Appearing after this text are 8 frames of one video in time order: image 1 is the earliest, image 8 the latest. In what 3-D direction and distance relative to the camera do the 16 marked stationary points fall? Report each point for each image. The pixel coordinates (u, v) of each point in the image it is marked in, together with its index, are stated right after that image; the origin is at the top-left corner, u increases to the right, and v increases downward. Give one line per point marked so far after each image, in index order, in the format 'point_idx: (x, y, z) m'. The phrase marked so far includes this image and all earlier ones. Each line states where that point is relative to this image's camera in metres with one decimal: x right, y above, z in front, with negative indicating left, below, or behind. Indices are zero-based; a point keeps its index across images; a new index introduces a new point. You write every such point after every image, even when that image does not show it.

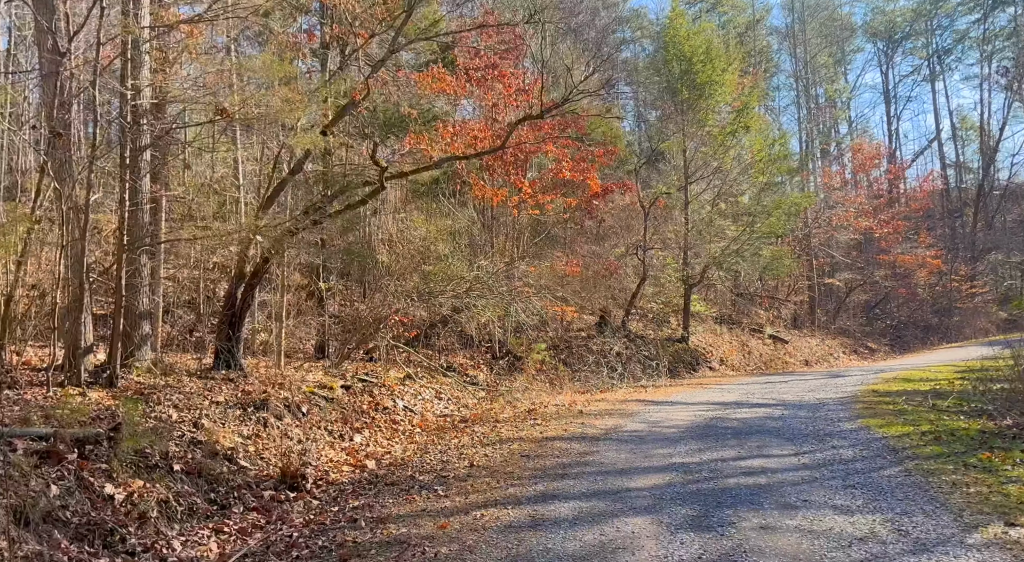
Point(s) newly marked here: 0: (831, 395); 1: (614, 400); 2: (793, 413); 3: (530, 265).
0: (+6.7, -2.4, +18.7) m
1: (+2.0, -2.3, +17.1) m
2: (+4.6, -2.1, +14.5) m
3: (+0.4, +0.3, +19.7) m
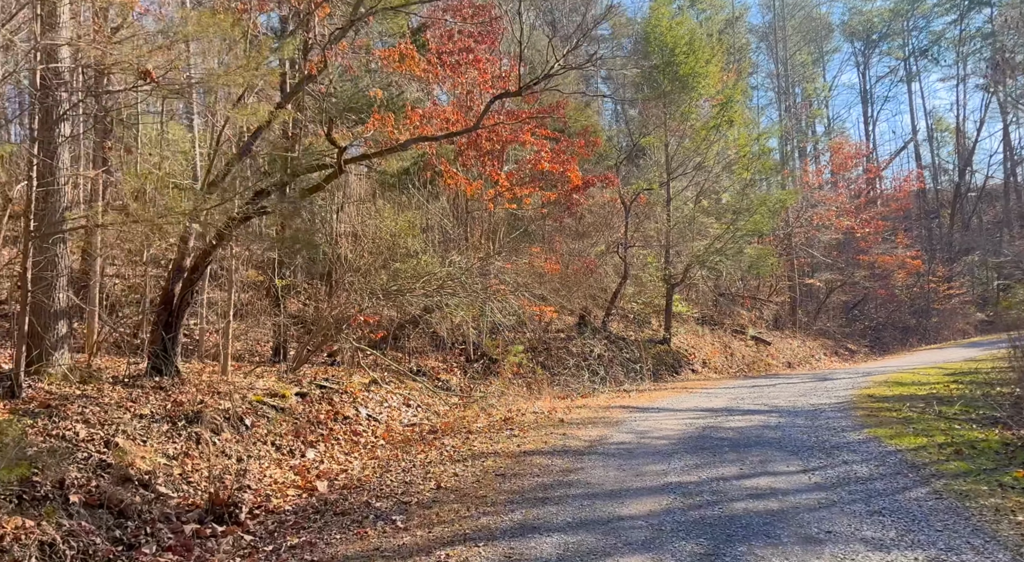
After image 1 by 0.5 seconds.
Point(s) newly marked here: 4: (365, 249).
0: (+6.2, -2.3, +17.7) m
1: (+1.5, -2.3, +15.9) m
2: (+4.2, -2.1, +13.4) m
3: (-0.1, +0.4, +18.5) m
4: (-2.6, +0.6, +16.0) m
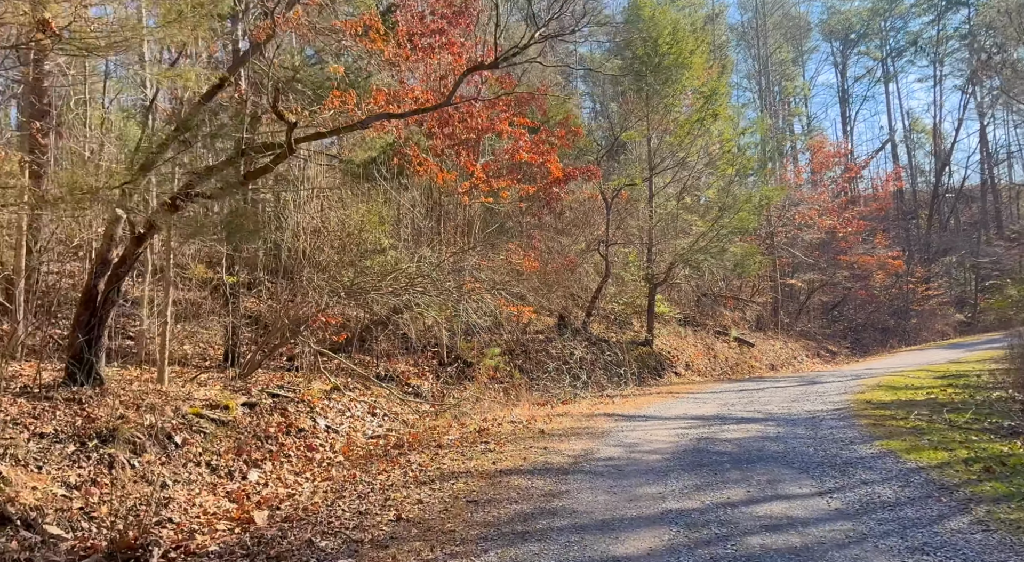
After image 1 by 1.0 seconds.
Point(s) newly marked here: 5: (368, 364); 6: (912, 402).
0: (+5.7, -2.3, +16.6) m
1: (+1.1, -2.3, +14.8) m
2: (+3.9, -2.1, +12.4) m
3: (-0.6, +0.4, +17.3) m
4: (-3.0, +0.6, +14.8) m
5: (-2.7, -1.6, +16.7) m
6: (+7.2, -2.2, +16.0) m
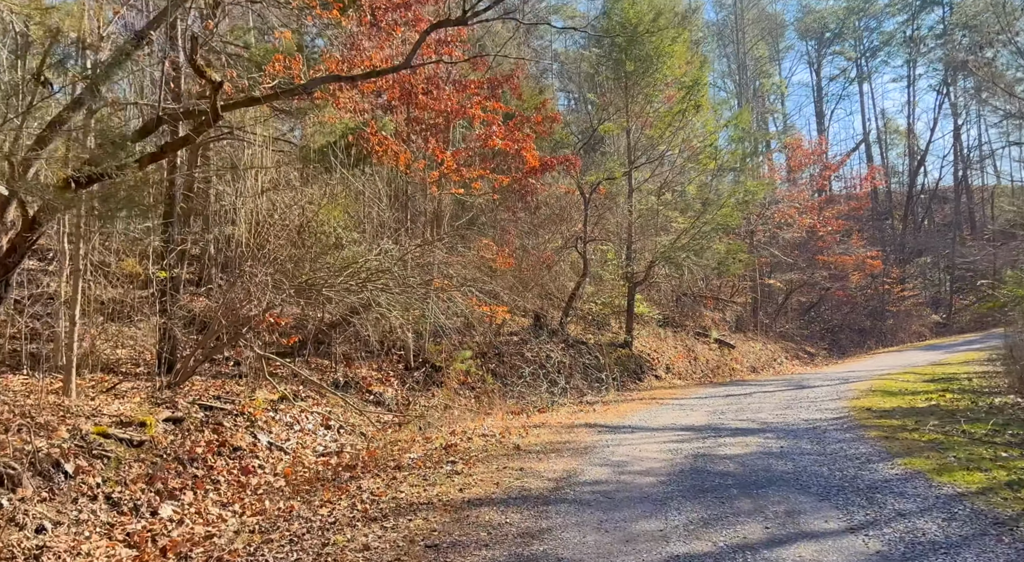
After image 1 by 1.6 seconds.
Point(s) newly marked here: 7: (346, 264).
0: (+5.3, -2.3, +15.4) m
1: (+0.7, -2.2, +13.4) m
2: (+3.5, -2.0, +11.1) m
3: (-1.1, +0.5, +15.9) m
4: (-3.4, +0.7, +13.3) m
5: (-3.2, -1.5, +15.2) m
6: (+6.7, -2.1, +14.8) m
7: (-2.5, +0.3, +13.6) m
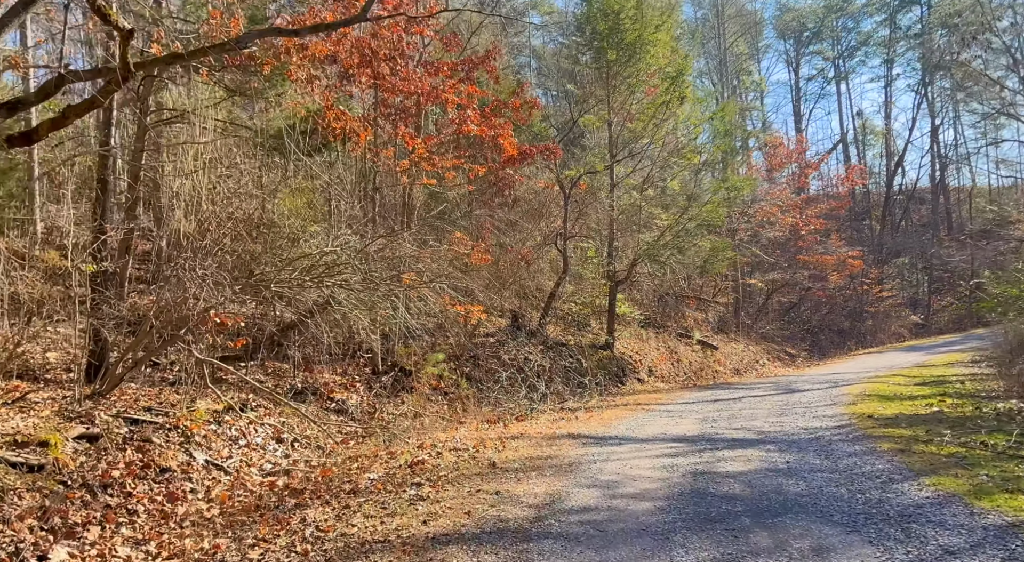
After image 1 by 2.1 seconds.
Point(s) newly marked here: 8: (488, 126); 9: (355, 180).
0: (+4.9, -2.2, +14.3) m
1: (+0.3, -2.2, +12.2) m
2: (+3.2, -2.0, +10.0) m
3: (-1.5, +0.5, +14.7) m
4: (-3.8, +0.7, +12.0) m
5: (-3.6, -1.5, +13.9) m
6: (+6.4, -2.1, +13.7) m
7: (-2.8, +0.3, +12.3) m
8: (-0.5, +2.9, +16.8) m
9: (-2.6, +1.7, +14.6) m
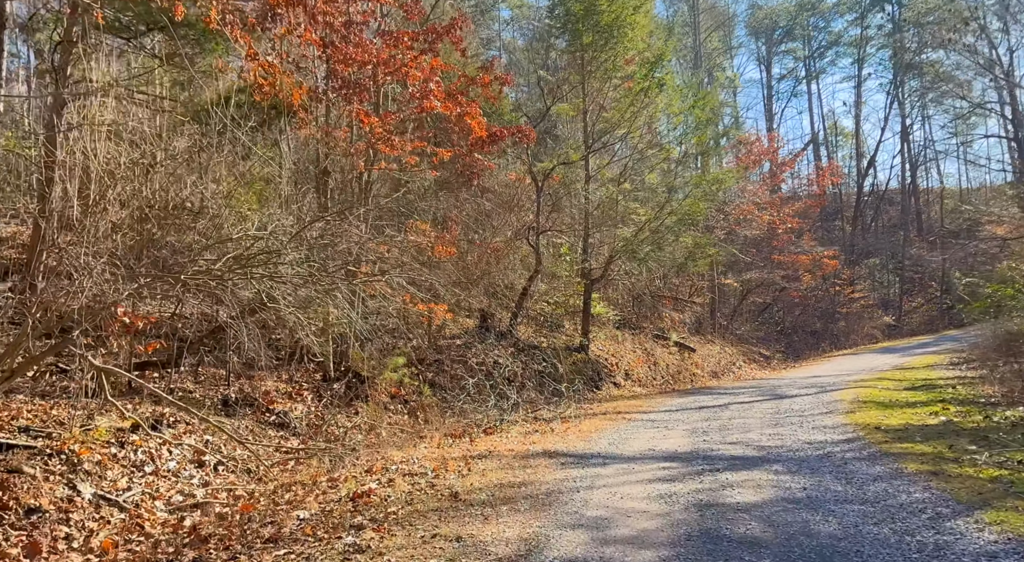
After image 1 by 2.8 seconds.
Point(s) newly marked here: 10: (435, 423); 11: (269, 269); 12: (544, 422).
0: (+4.4, -2.2, +12.9) m
1: (-0.1, -2.1, +10.6) m
2: (+2.9, -1.9, +8.5) m
3: (-1.9, +0.6, +13.0) m
4: (-4.2, +0.8, +10.3) m
5: (-4.0, -1.4, +12.2) m
6: (+5.9, -2.1, +12.4) m
7: (-3.2, +0.4, +10.6) m
8: (-1.0, +3.0, +15.1) m
9: (-3.1, +1.7, +13.0) m
10: (-1.2, -2.2, +13.8) m
11: (-3.1, +0.1, +10.5) m
12: (+0.5, -2.3, +14.4) m
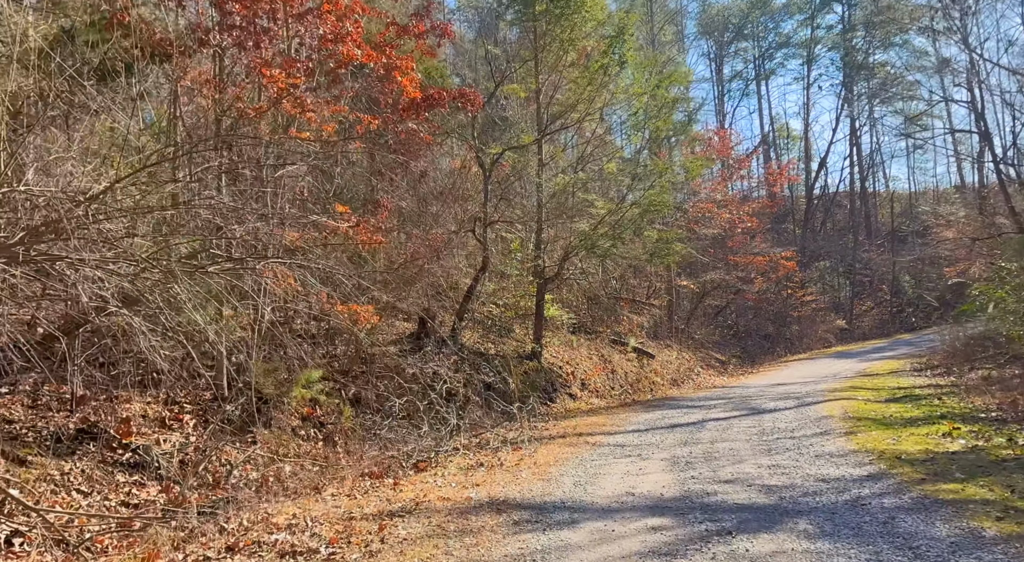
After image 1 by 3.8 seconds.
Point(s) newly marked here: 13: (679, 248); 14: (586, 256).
0: (+3.7, -2.1, +10.5) m
1: (-0.6, -2.0, +8.0) m
2: (+2.5, -1.9, +6.0) m
3: (-2.6, +0.7, +10.3) m
4: (-4.7, +0.9, +7.4) m
5: (-4.7, -1.3, +9.3) m
6: (+5.2, -2.0, +10.1) m
7: (-3.7, +0.5, +7.8) m
8: (-1.8, +3.0, +12.4) m
9: (-3.8, +1.8, +10.1) m
10: (-2.0, -2.1, +11.1) m
11: (-3.7, +0.2, +7.7) m
12: (-0.3, -2.2, +11.8) m
13: (+3.8, +0.7, +20.6) m
14: (+1.6, +0.6, +18.9) m
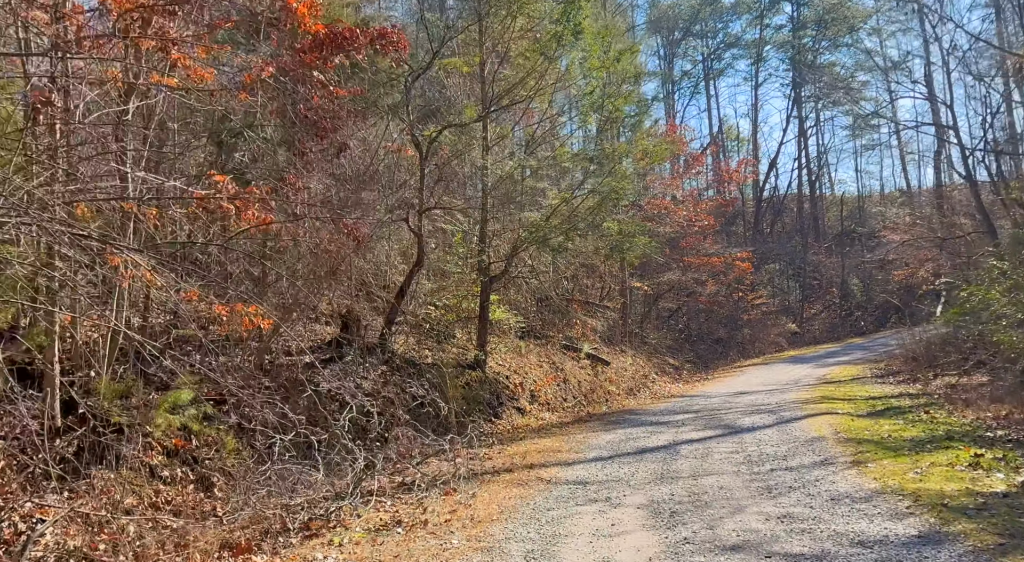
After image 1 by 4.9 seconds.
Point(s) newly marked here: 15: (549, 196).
0: (+3.0, -2.1, +8.1) m
1: (-1.1, -1.9, +5.3) m
2: (+2.1, -1.8, +3.5) m
3: (-3.2, +0.8, +7.5) m
4: (-5.1, +1.0, +4.4) m
5: (-5.2, -1.2, +6.3) m
6: (+4.6, -2.0, +7.7) m
7: (-4.2, +0.6, +4.9) m
8: (-2.5, +3.1, +9.7) m
9: (-4.4, +1.9, +7.2) m
10: (-2.6, -2.1, +8.3) m
11: (-4.1, +0.3, +4.8) m
12: (-1.0, -2.2, +9.1) m
13: (+2.5, +0.7, +18.2) m
14: (+0.5, +0.6, +16.3) m
15: (+0.8, +1.8, +16.8) m
